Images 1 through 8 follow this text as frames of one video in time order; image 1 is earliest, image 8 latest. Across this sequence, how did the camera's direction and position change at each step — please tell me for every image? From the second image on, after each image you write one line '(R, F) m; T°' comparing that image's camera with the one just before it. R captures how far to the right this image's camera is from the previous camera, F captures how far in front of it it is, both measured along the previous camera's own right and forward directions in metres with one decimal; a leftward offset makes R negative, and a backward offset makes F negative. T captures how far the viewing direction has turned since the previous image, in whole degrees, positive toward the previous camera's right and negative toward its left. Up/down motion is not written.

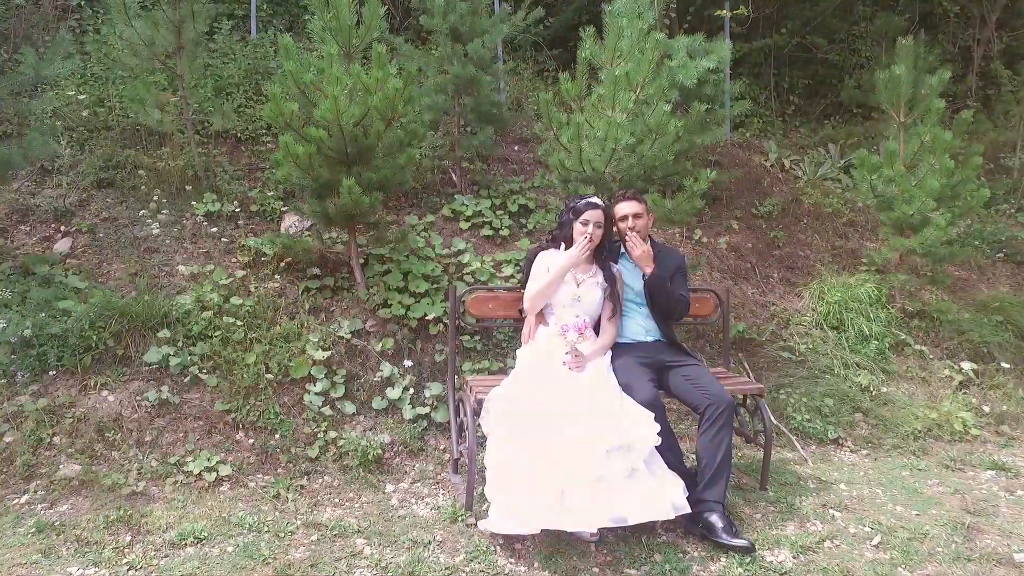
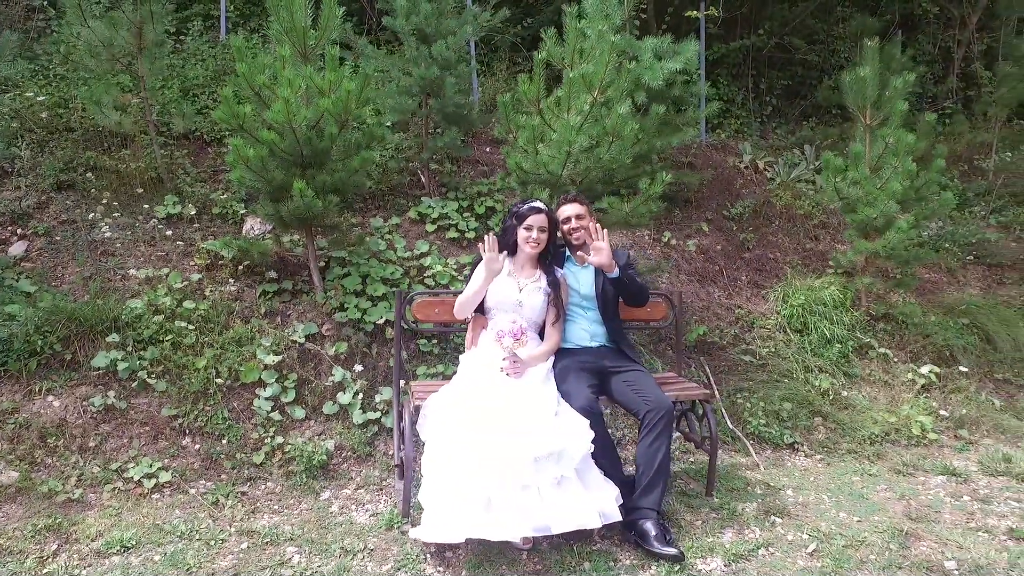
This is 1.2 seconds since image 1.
(+0.2, 0.0) m; 0°
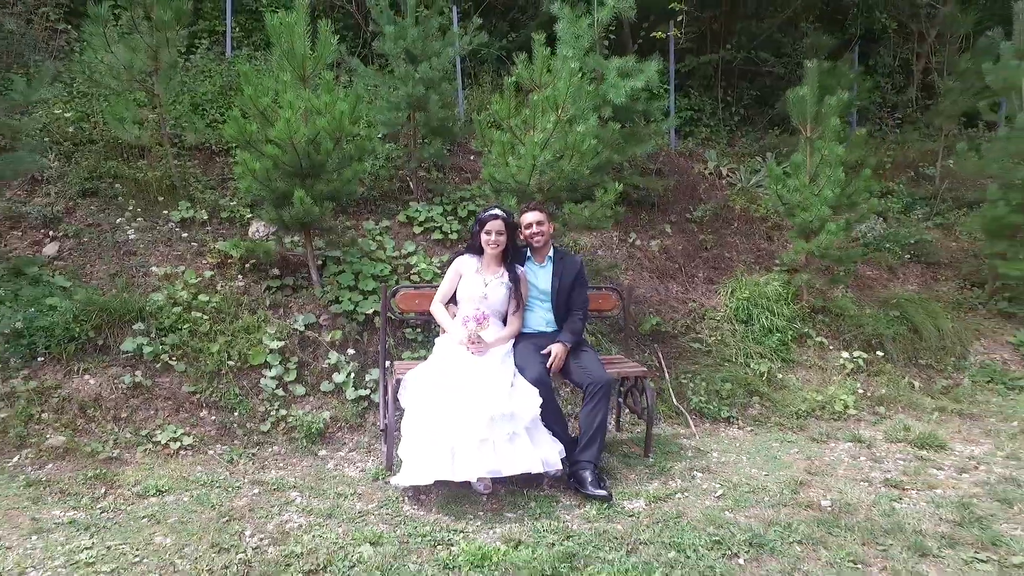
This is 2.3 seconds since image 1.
(+0.1, -0.5) m; 0°
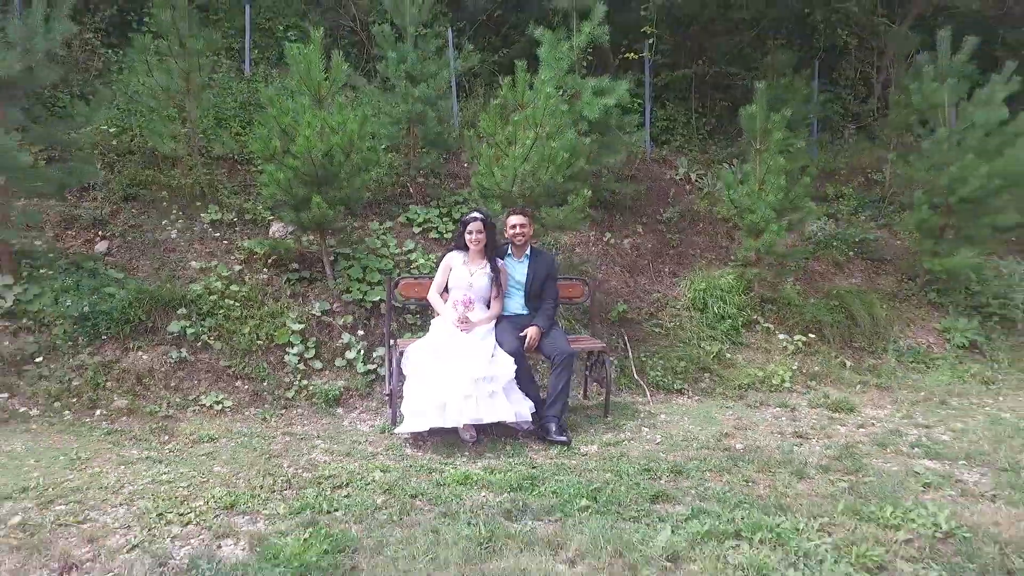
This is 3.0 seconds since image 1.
(+0.1, -0.7) m; 0°
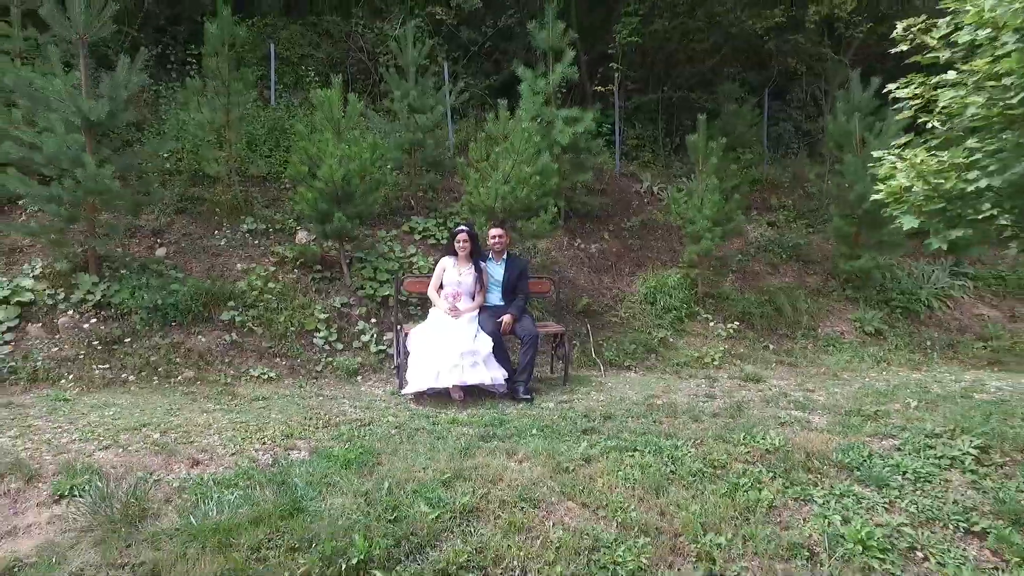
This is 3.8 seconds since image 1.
(+0.1, -1.2) m; 0°
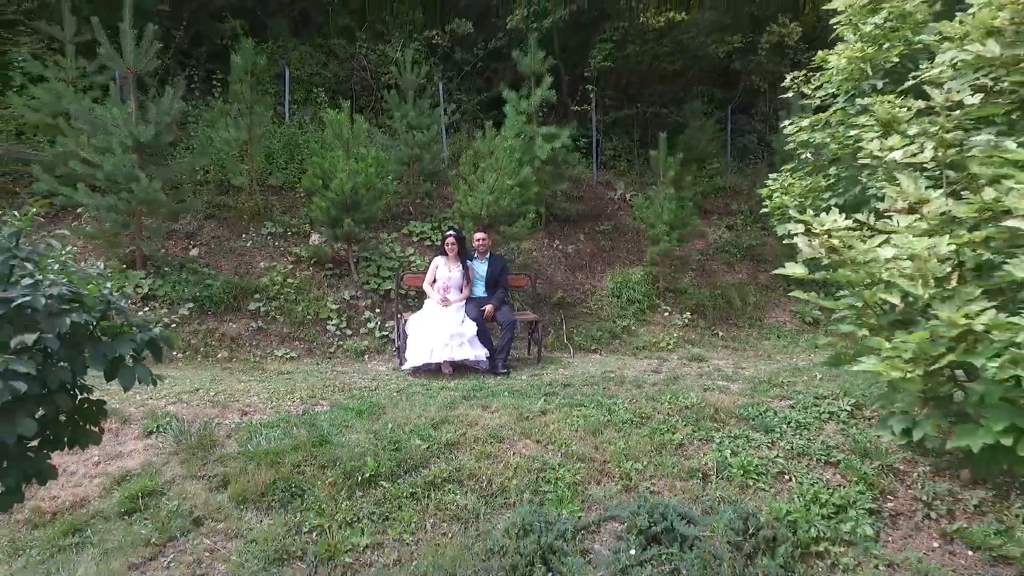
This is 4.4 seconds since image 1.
(+0.2, -1.0) m; 0°
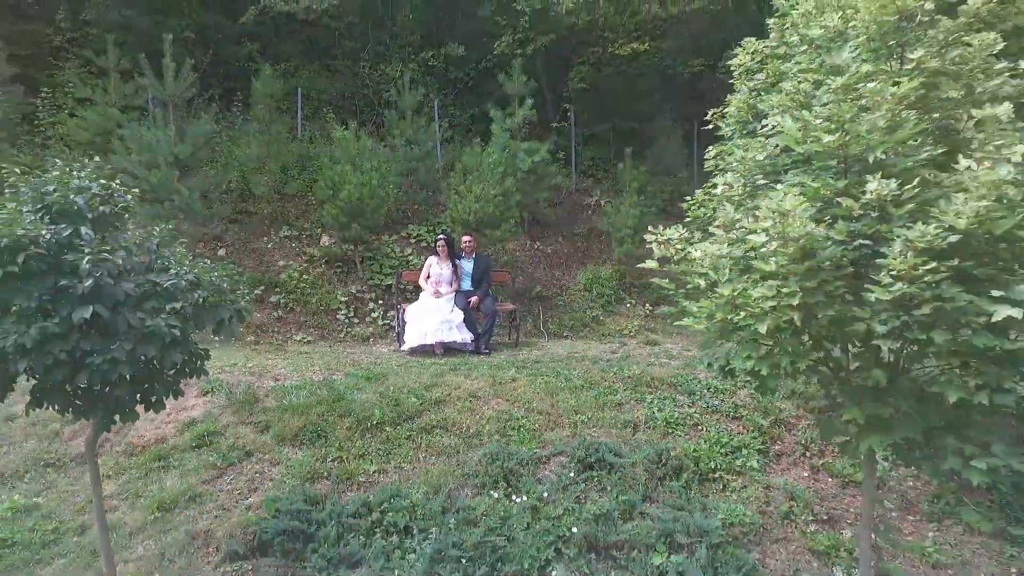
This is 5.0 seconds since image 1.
(+0.2, -1.2) m; 0°
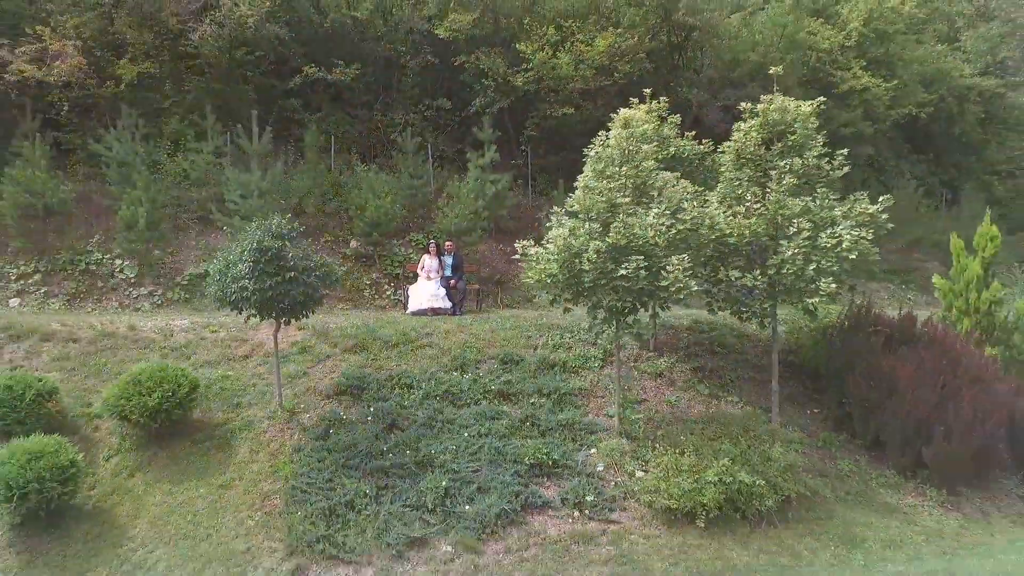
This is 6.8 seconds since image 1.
(+0.6, -4.2) m; 0°
